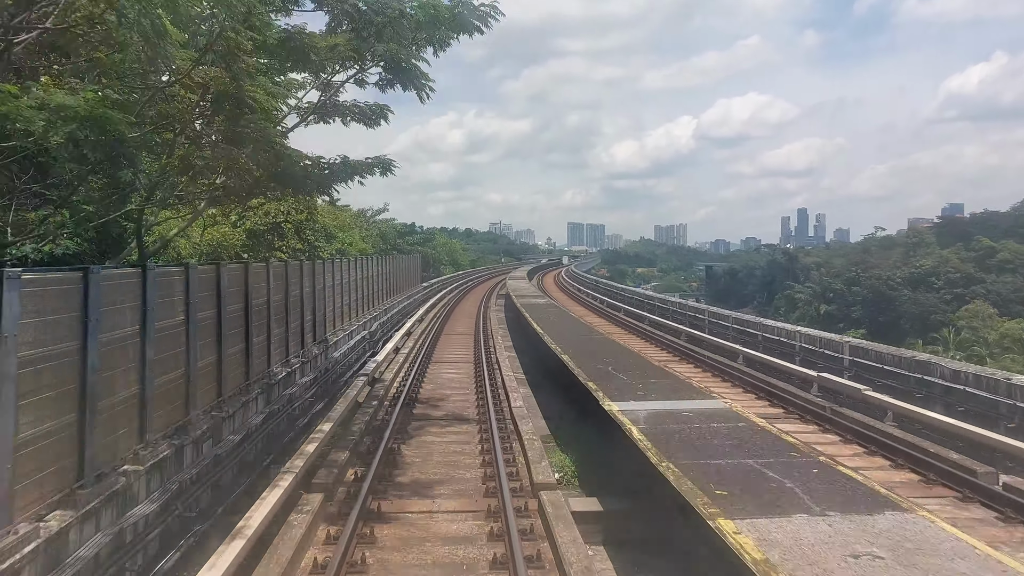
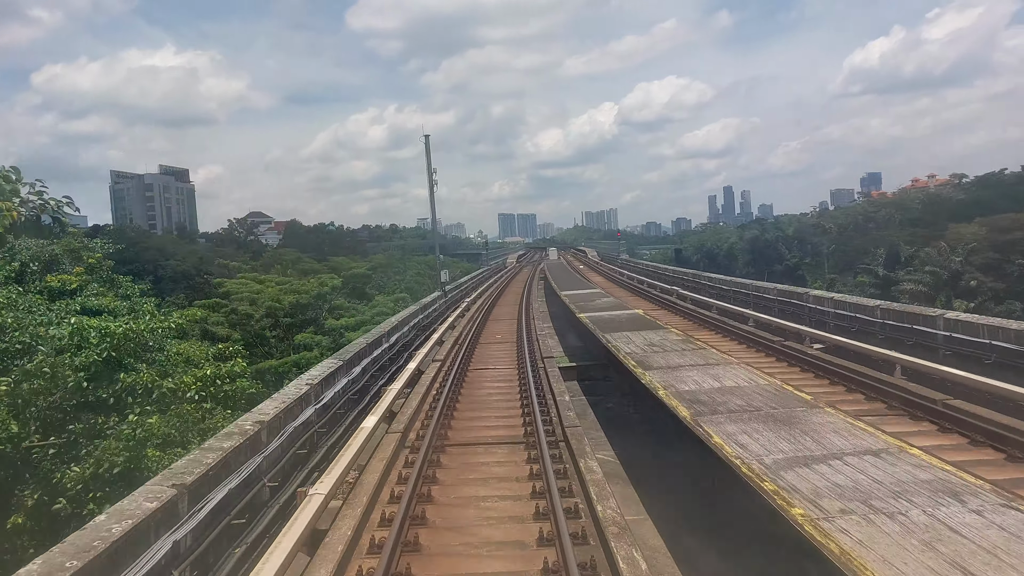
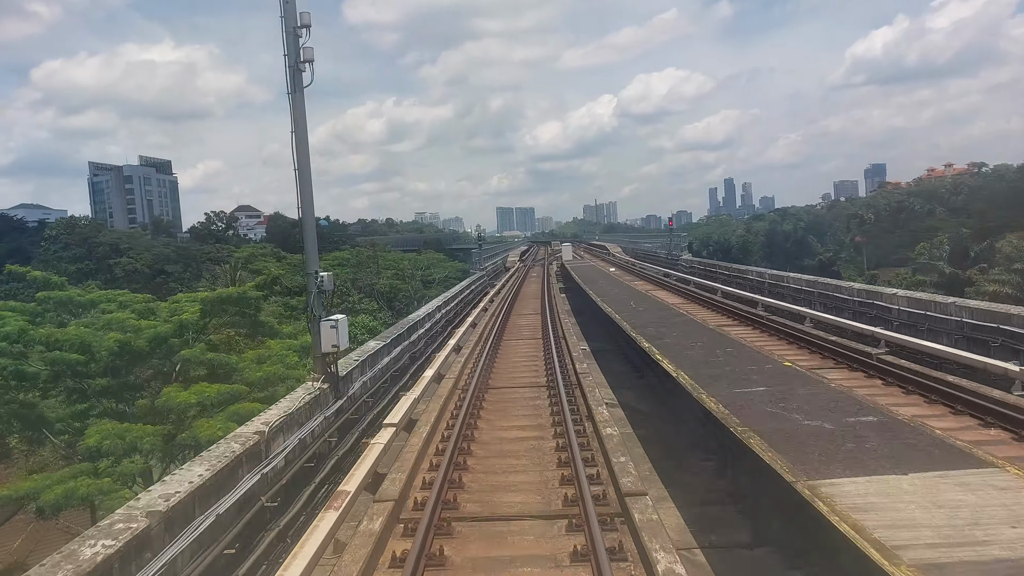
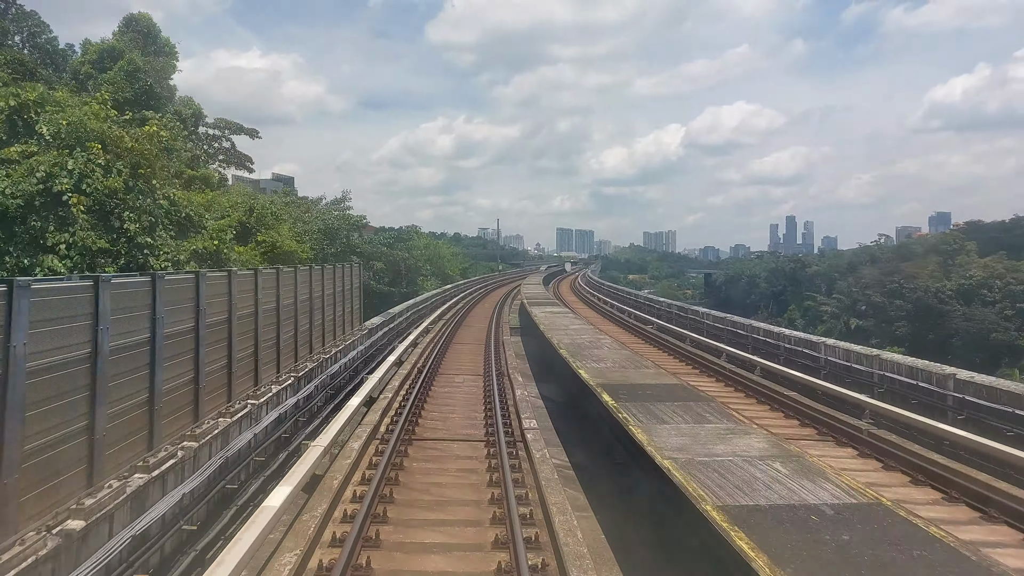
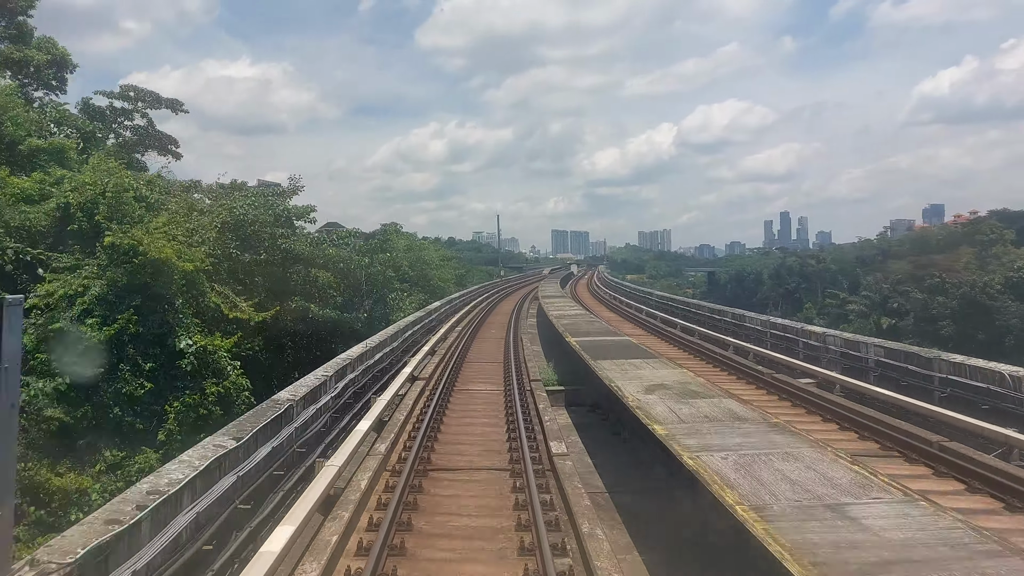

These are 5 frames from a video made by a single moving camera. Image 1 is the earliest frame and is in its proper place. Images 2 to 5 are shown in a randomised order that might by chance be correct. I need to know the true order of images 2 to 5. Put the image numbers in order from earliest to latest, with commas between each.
4, 5, 2, 3
